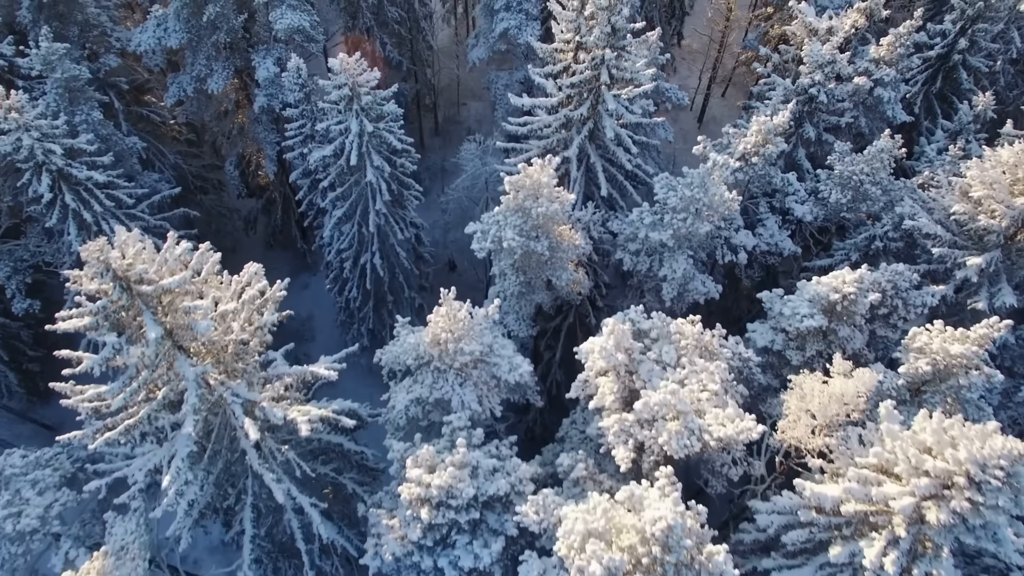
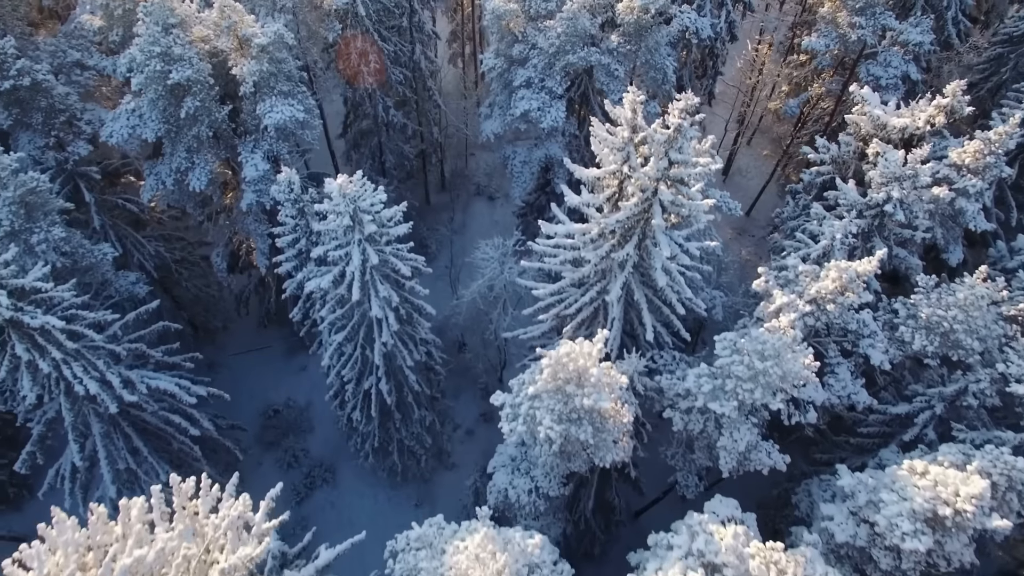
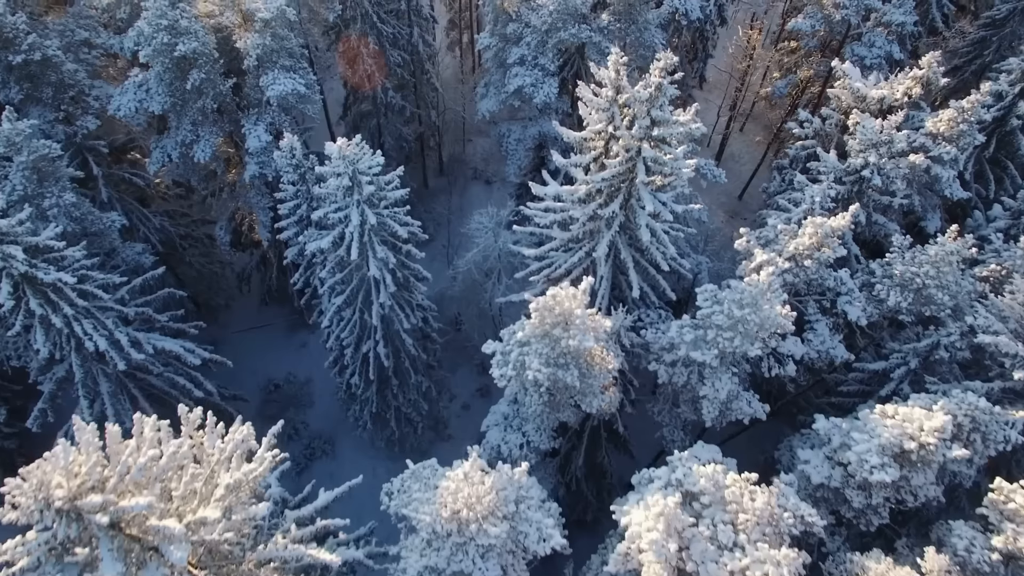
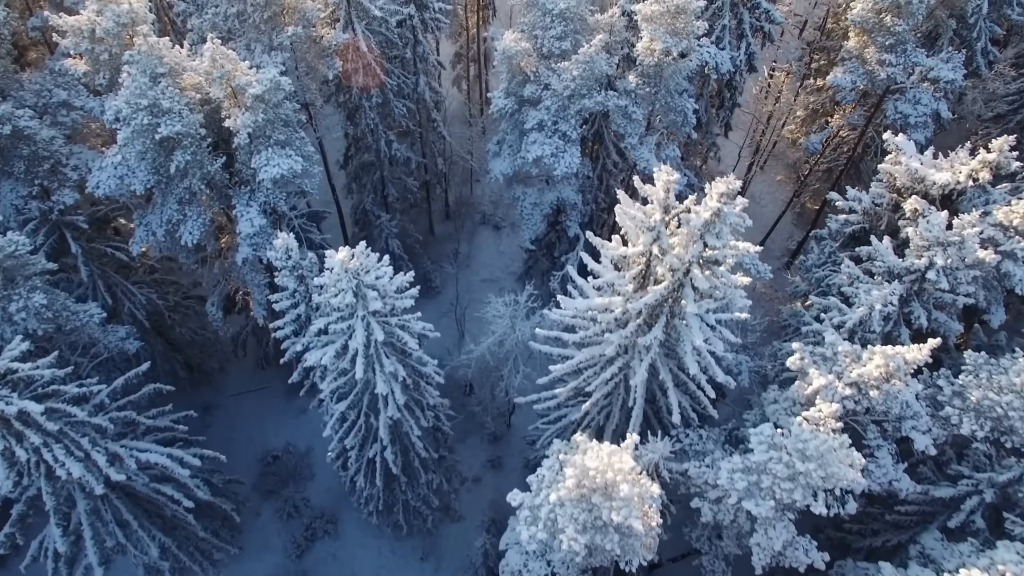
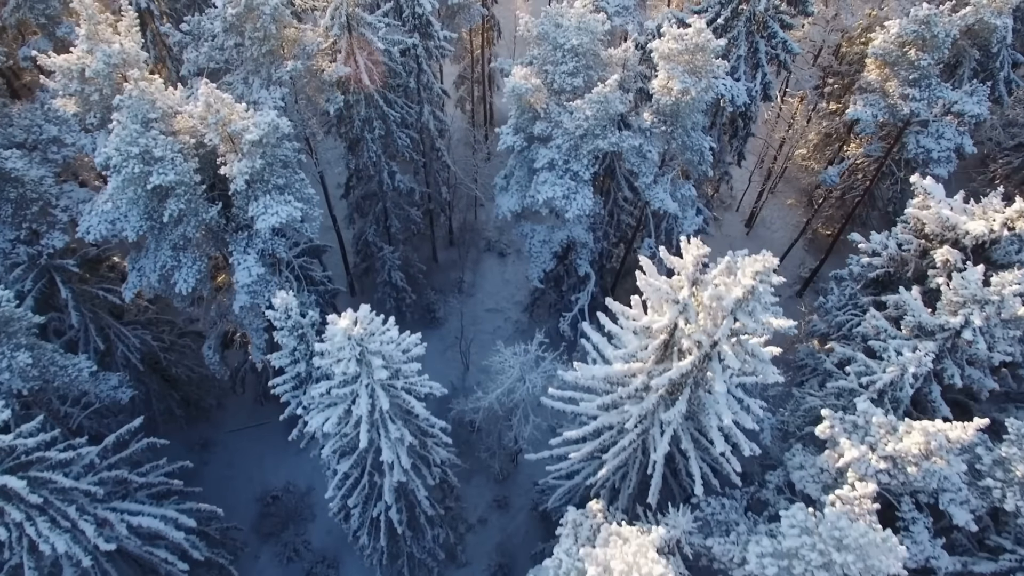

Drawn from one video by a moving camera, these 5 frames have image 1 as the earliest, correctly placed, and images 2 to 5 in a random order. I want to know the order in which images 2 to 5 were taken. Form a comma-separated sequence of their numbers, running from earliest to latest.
3, 2, 4, 5
